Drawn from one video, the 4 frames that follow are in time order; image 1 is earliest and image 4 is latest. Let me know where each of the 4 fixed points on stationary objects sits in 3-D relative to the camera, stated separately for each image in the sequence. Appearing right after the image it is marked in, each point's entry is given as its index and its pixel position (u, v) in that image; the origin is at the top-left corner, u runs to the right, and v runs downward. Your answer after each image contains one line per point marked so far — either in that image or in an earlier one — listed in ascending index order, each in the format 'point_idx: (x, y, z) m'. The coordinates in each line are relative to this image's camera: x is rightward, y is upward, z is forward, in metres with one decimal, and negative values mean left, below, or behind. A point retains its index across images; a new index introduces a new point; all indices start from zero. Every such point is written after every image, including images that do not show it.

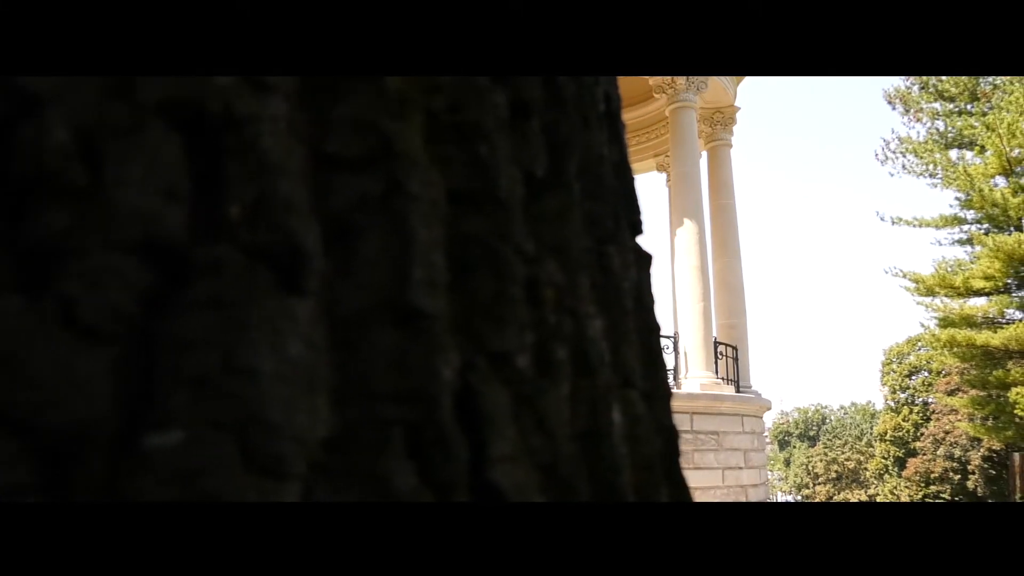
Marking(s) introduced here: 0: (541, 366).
0: (+0.1, -0.4, +3.7) m
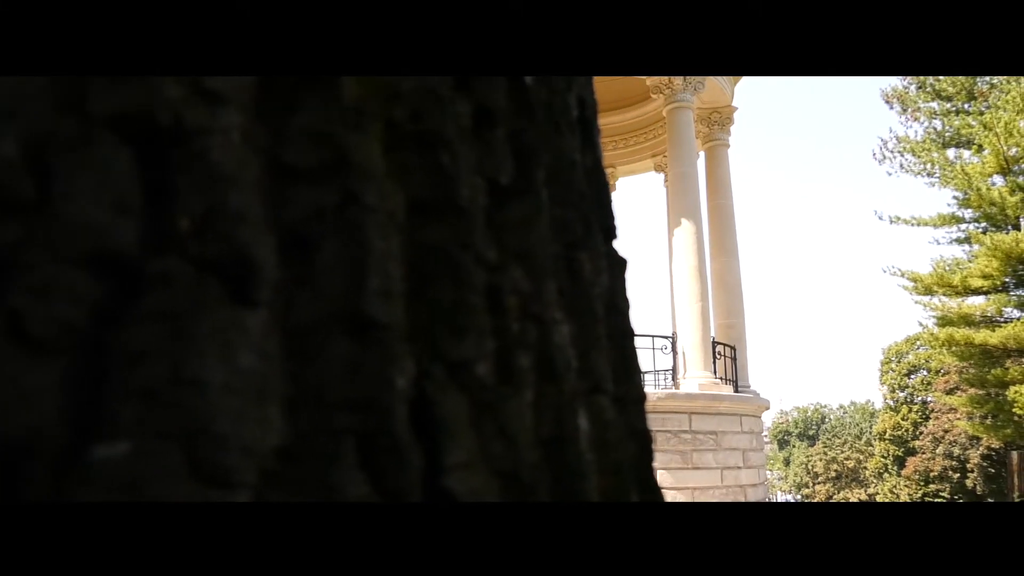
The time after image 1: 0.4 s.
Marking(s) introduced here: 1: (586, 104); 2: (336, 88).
0: (0.0, -0.4, +3.7) m
1: (+0.6, +1.3, +5.6) m
2: (-0.8, +0.9, +3.4) m
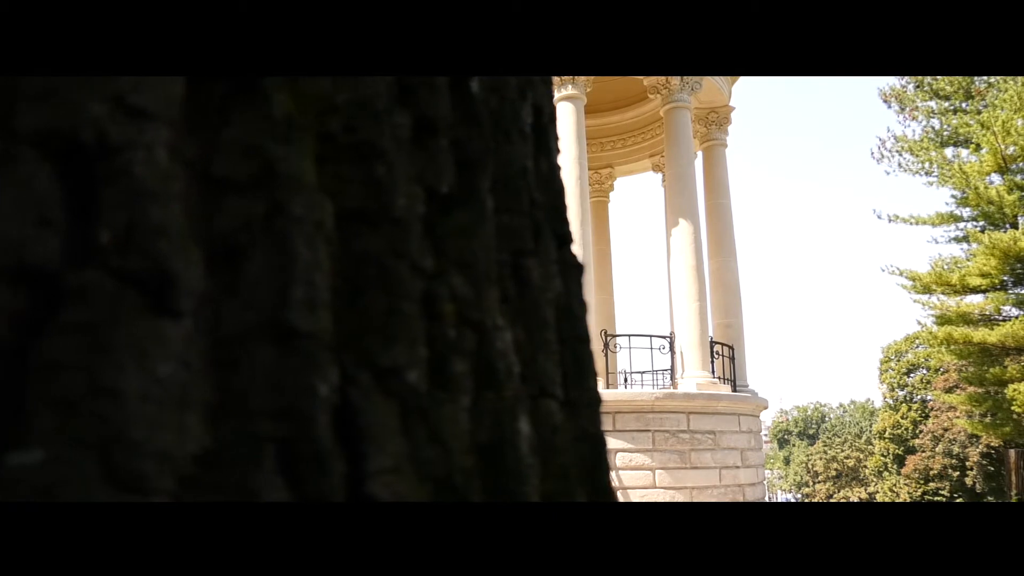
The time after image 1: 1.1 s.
0: (-0.4, -0.4, +3.8) m
1: (+0.2, +1.3, +5.7) m
2: (-1.1, +0.8, +3.5) m
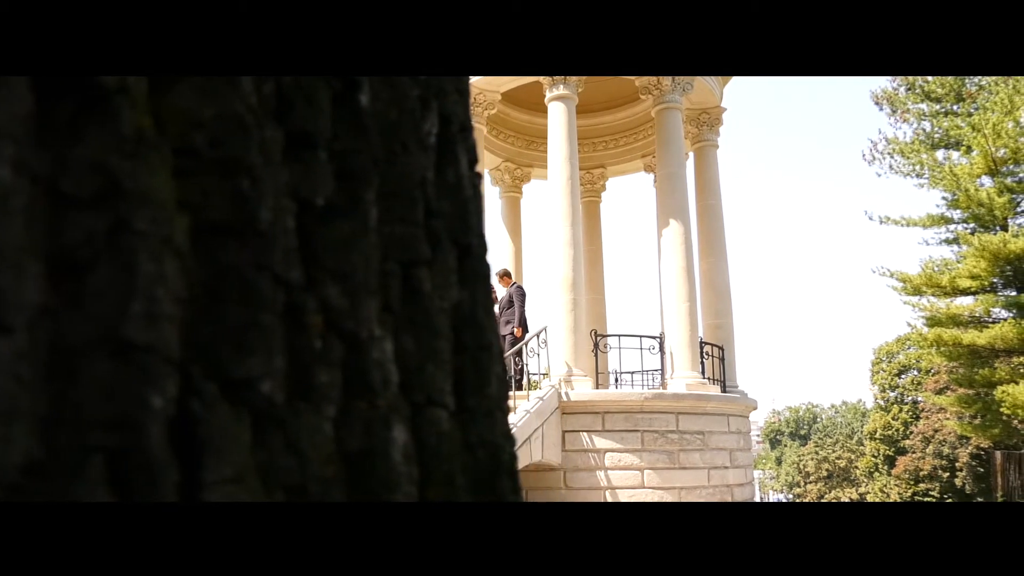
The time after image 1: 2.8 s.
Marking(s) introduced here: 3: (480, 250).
0: (-1.1, -0.5, +3.9) m
1: (-0.5, +1.2, +5.8) m
2: (-1.8, +0.8, +3.6) m
3: (-0.2, +0.3, +5.6) m
